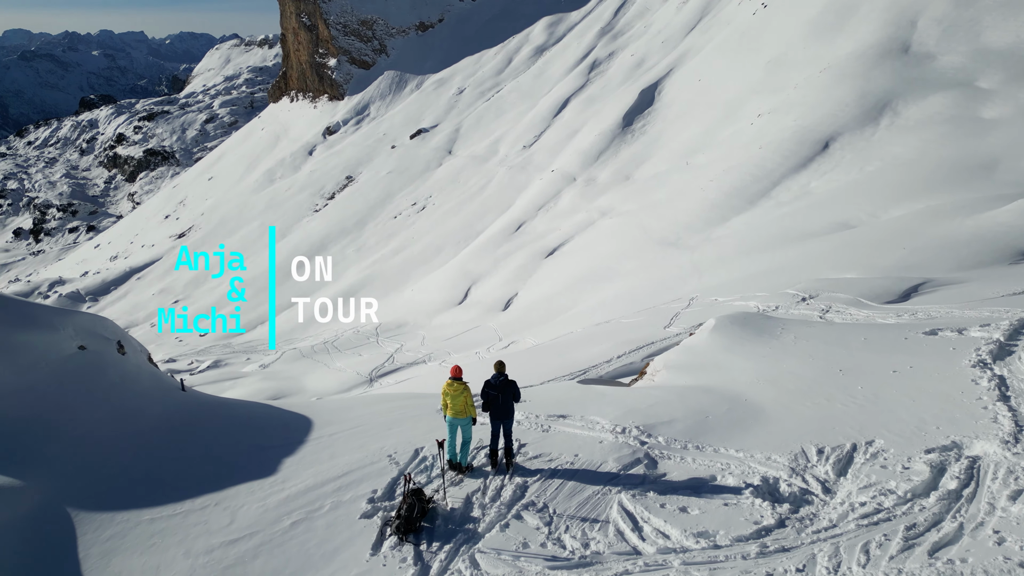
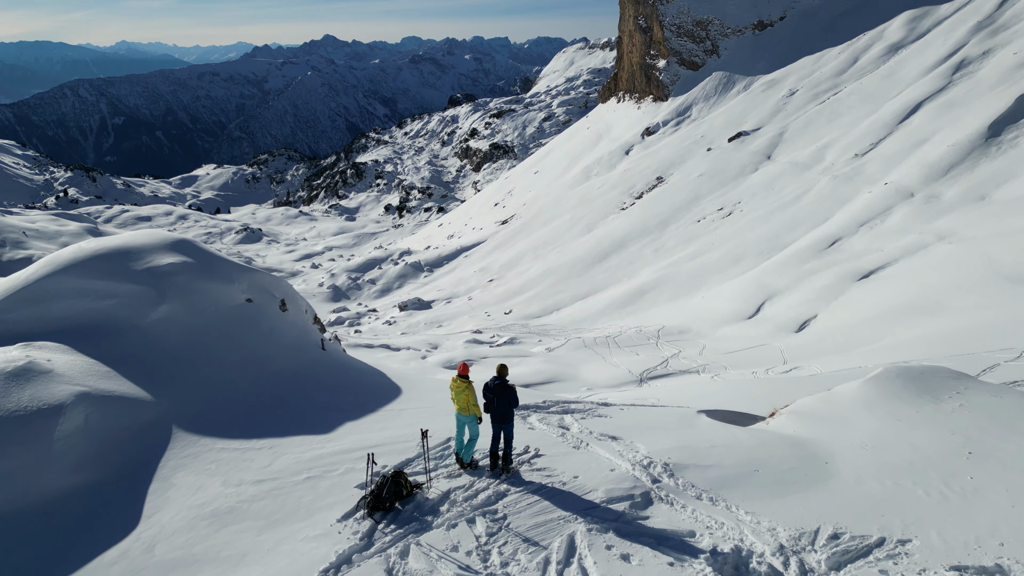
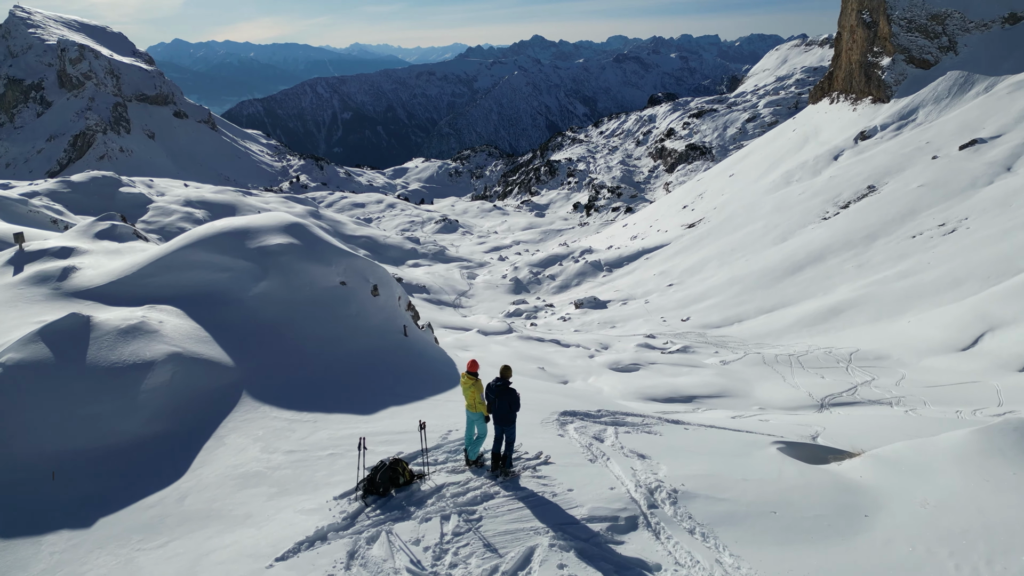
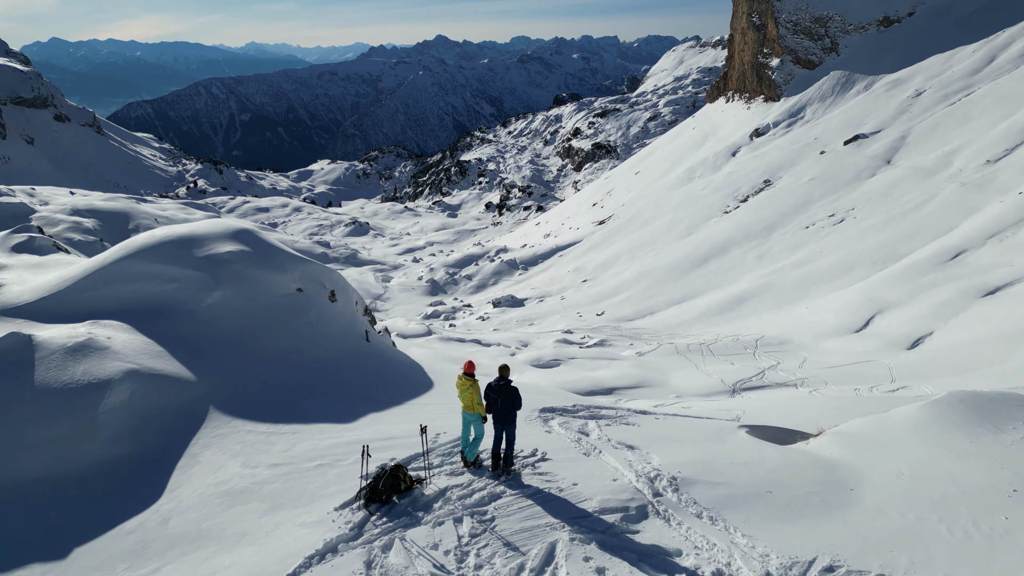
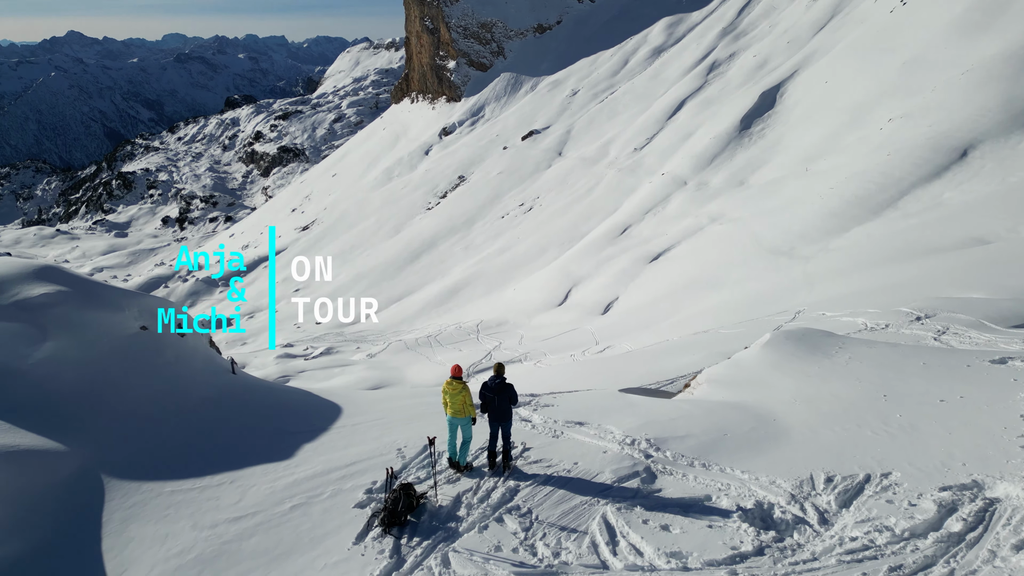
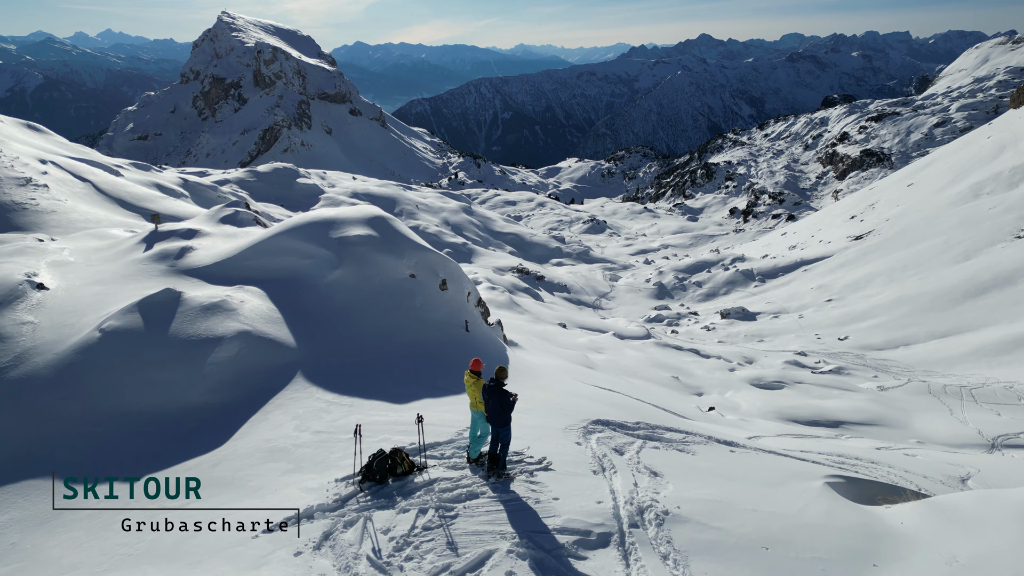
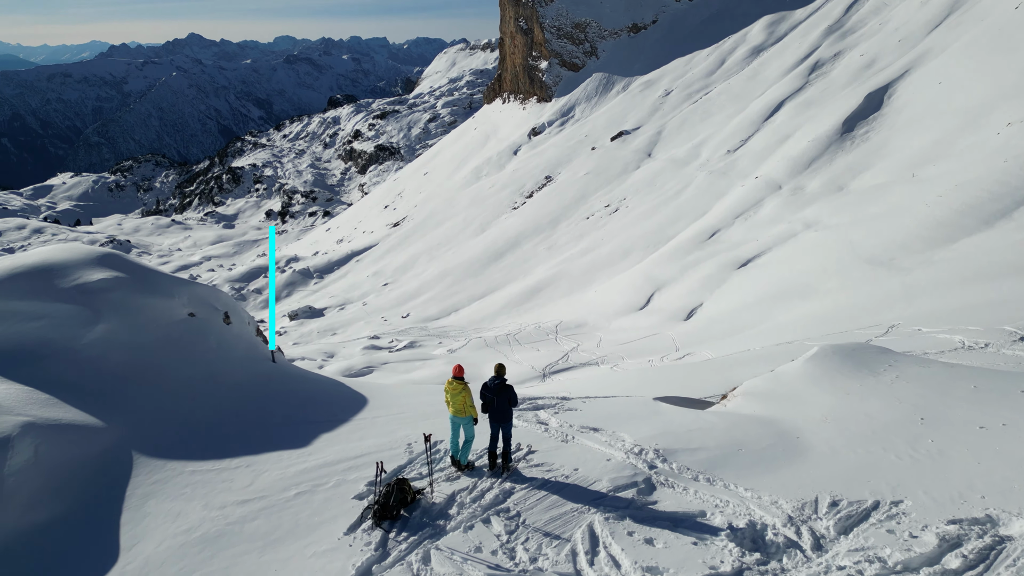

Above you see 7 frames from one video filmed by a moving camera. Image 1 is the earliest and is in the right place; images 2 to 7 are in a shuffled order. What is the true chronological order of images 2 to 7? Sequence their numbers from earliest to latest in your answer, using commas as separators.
5, 7, 2, 4, 3, 6
